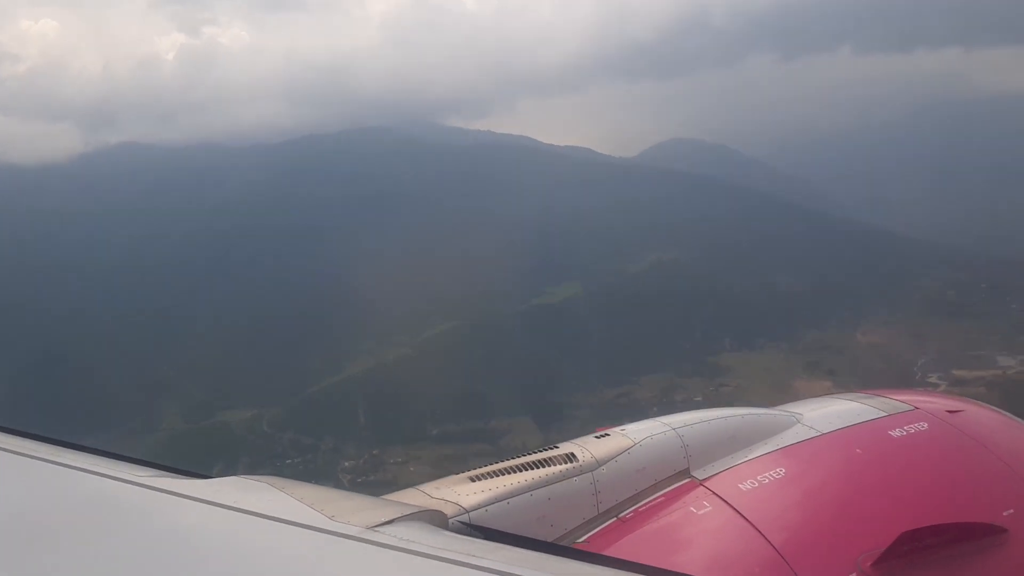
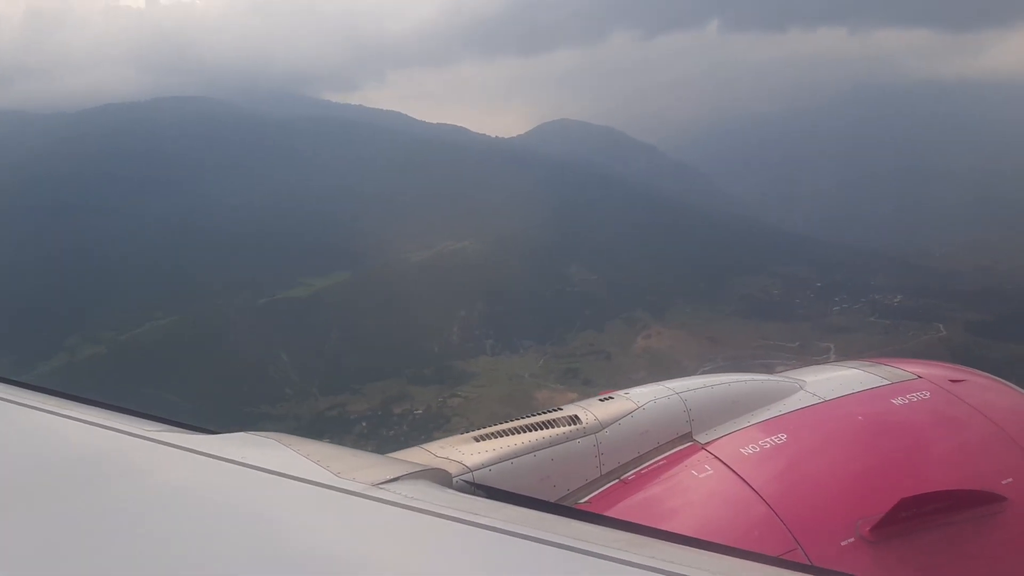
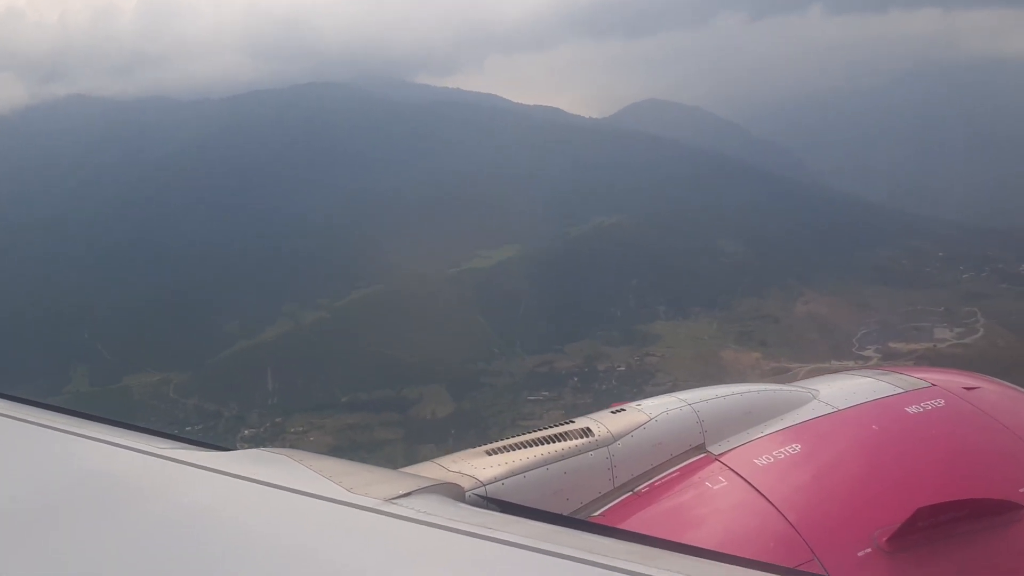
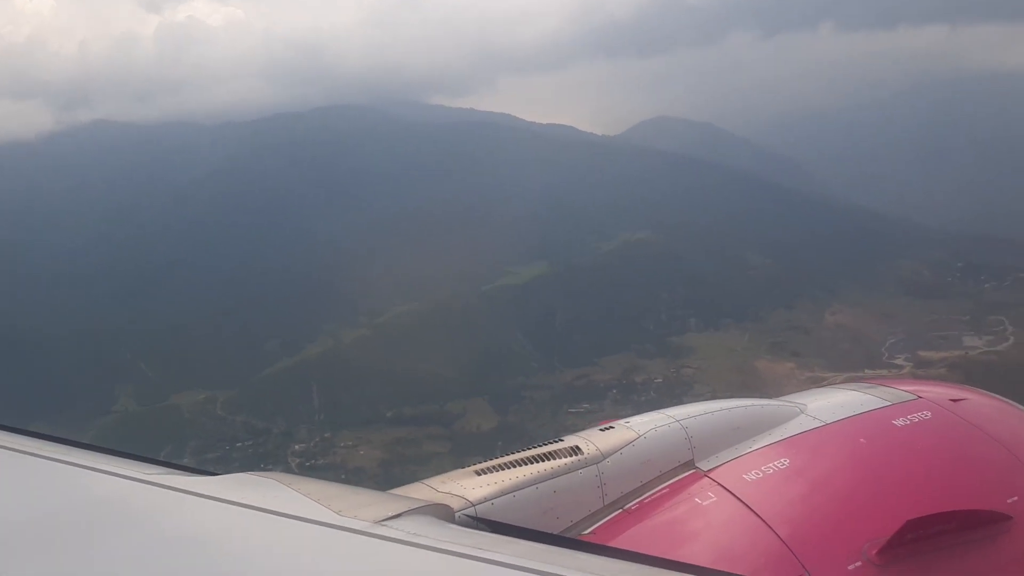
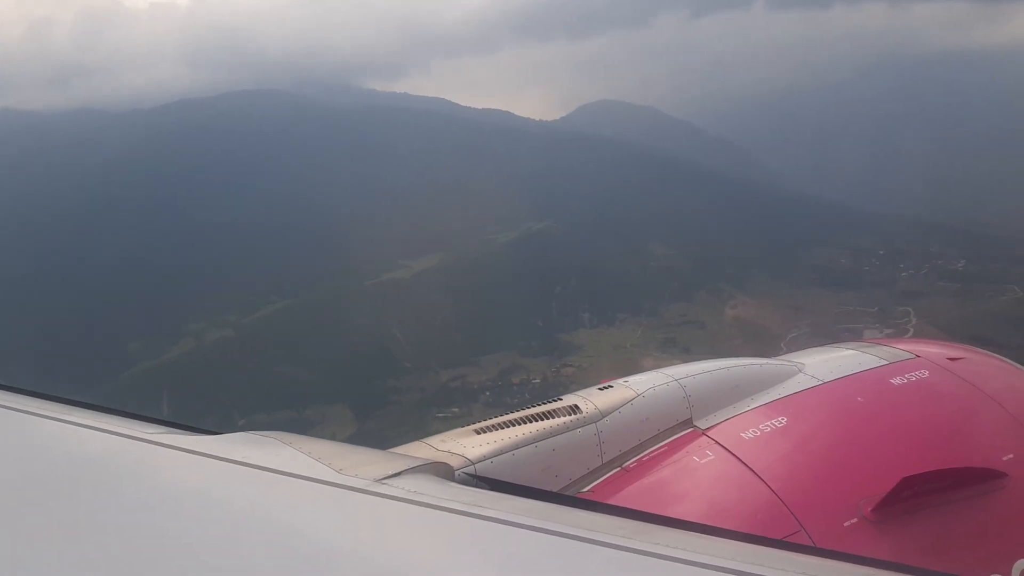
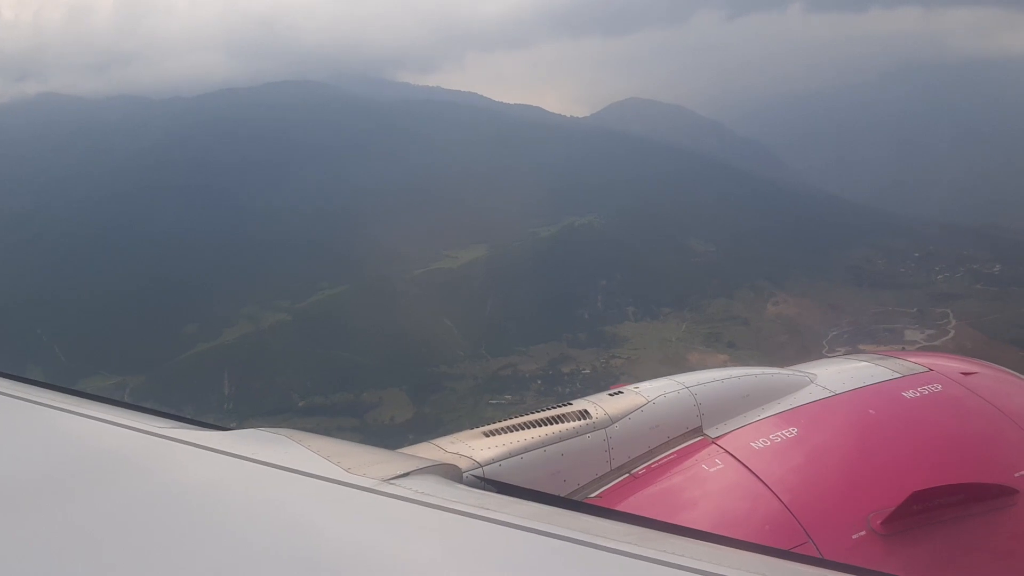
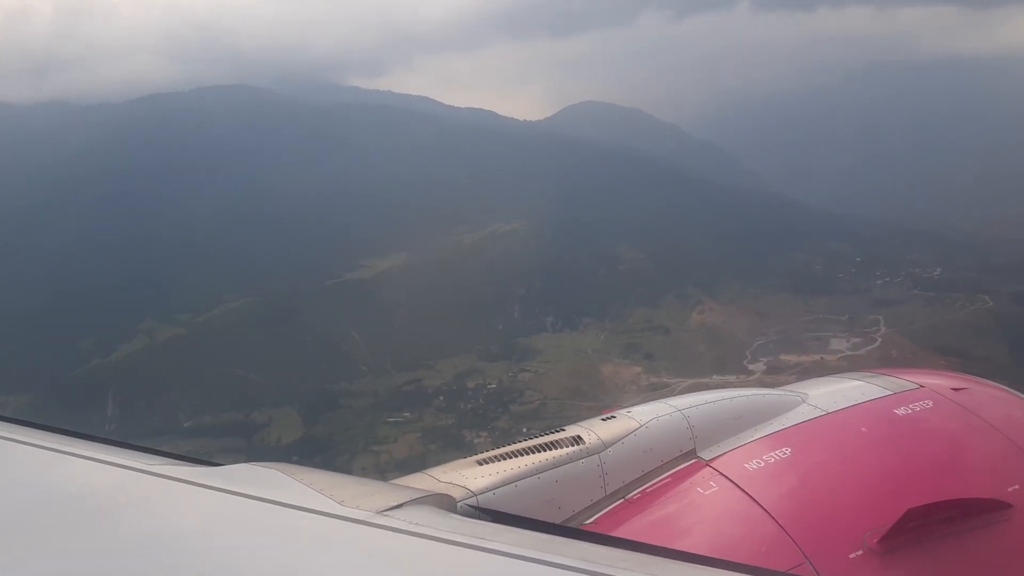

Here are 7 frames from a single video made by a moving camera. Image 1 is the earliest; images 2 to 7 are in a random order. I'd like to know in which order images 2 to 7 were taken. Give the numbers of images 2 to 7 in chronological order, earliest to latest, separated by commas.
4, 3, 6, 5, 7, 2
